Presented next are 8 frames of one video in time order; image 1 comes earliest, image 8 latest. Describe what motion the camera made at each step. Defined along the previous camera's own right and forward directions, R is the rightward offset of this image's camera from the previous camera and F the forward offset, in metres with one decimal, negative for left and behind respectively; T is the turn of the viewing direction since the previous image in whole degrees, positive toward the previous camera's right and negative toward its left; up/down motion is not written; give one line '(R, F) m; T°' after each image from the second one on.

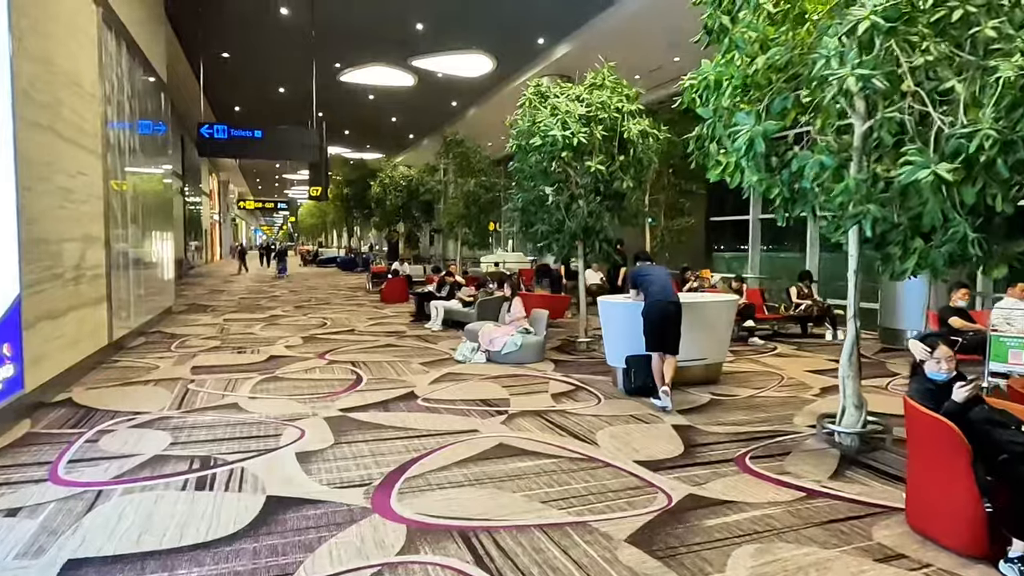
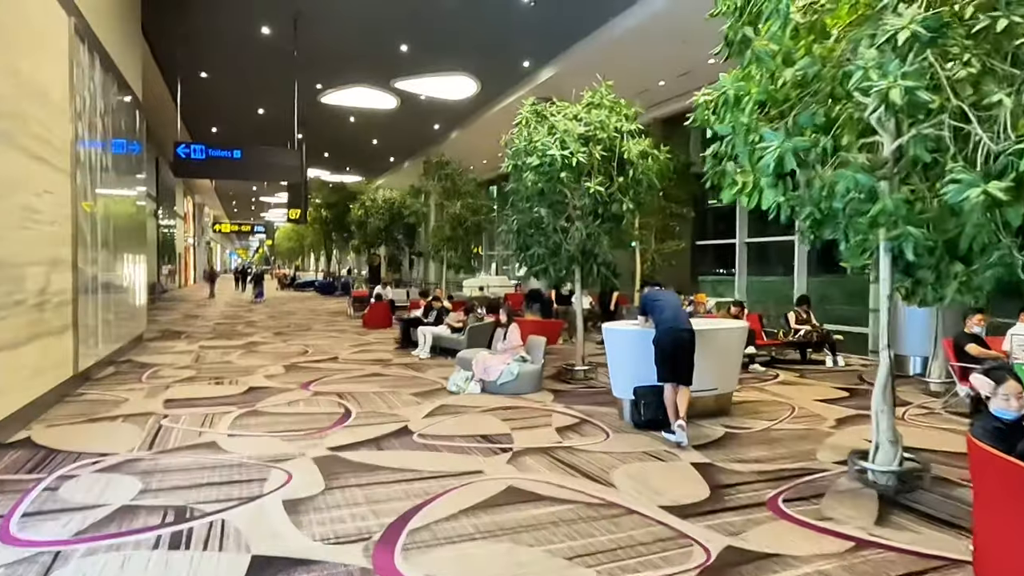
(-0.2, +0.3) m; +2°
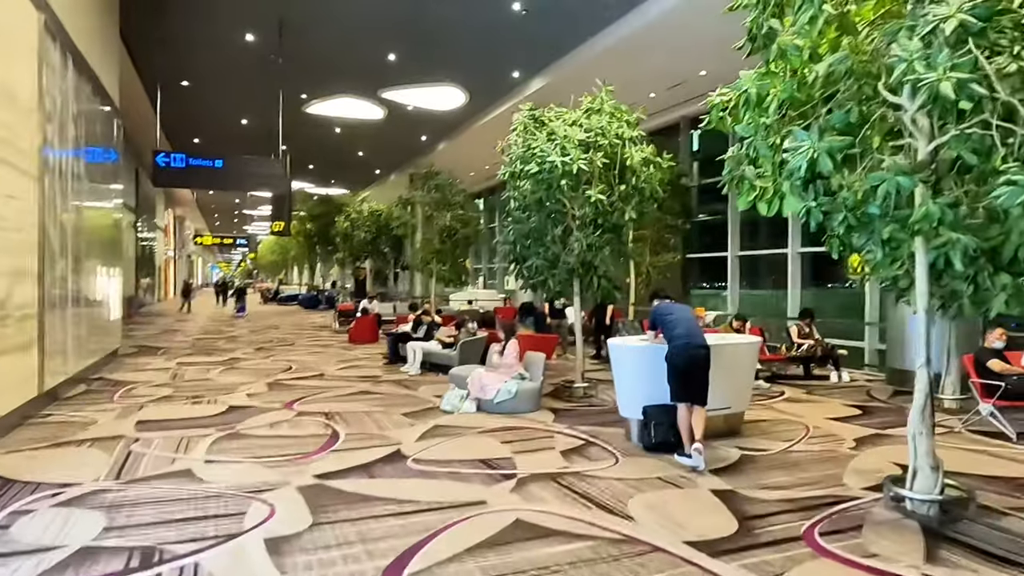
(-0.1, +0.3) m; +1°
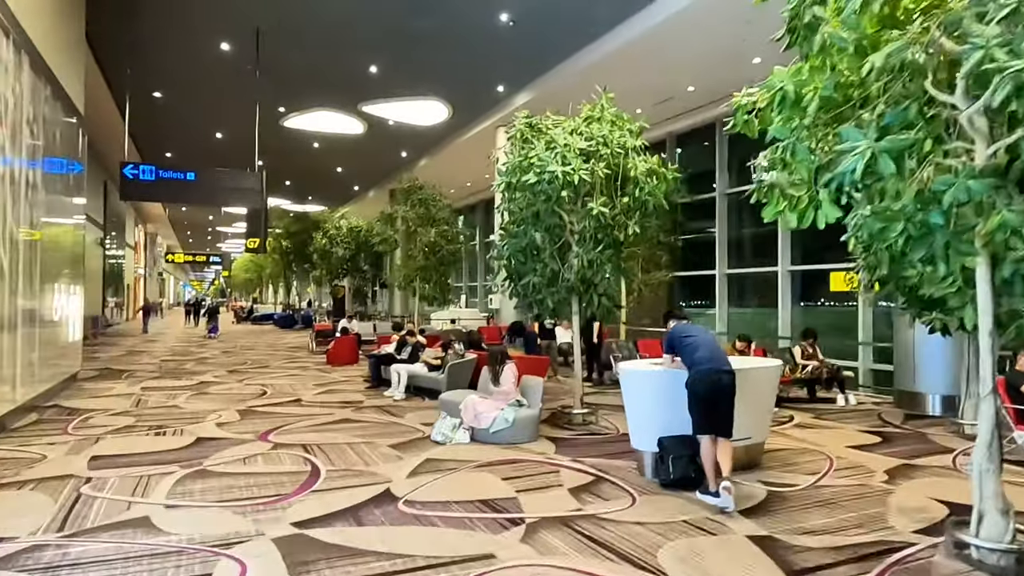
(-0.2, +0.5) m; +2°
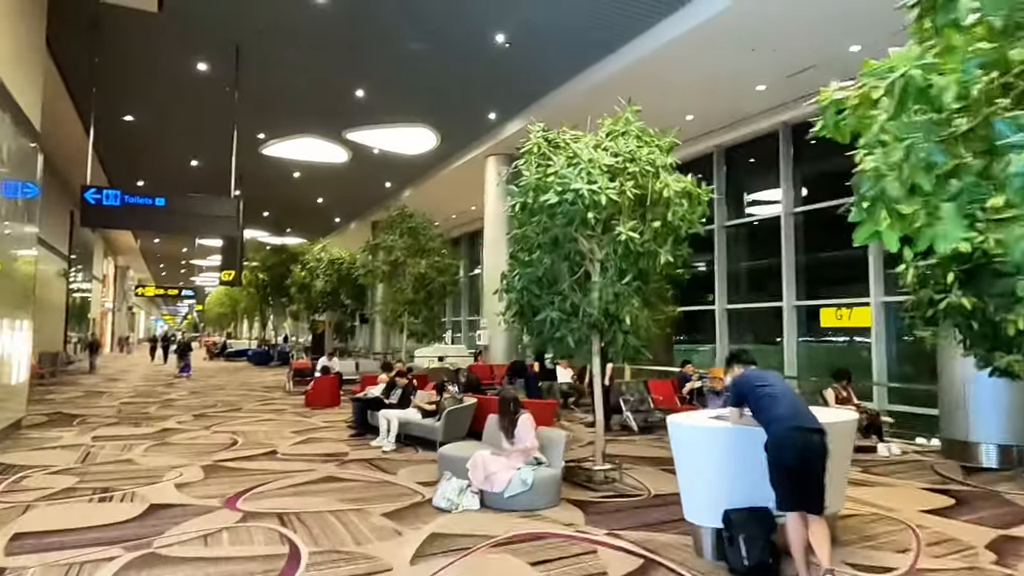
(-0.3, +0.8) m; +2°
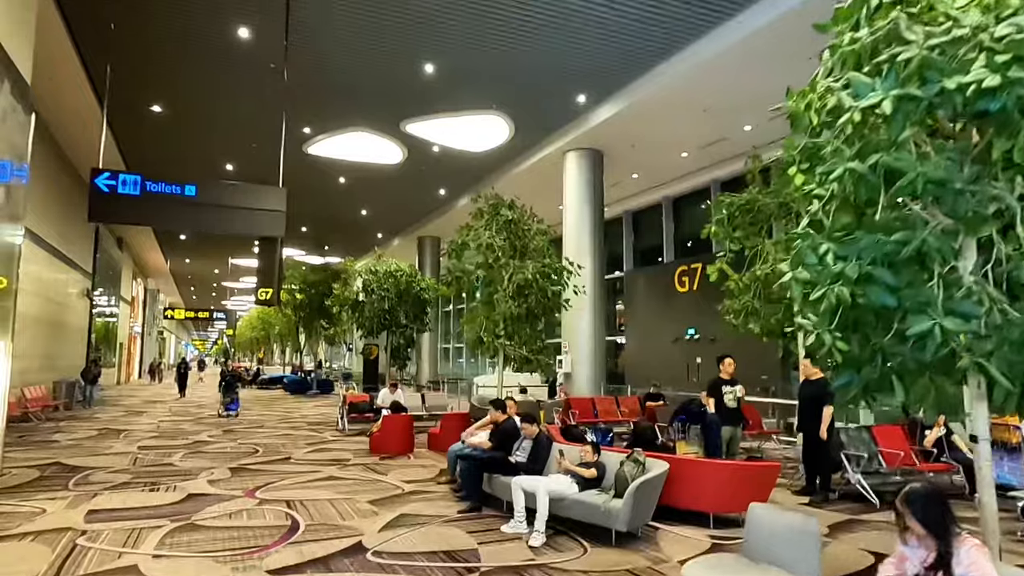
(-1.3, +2.5) m; -2°
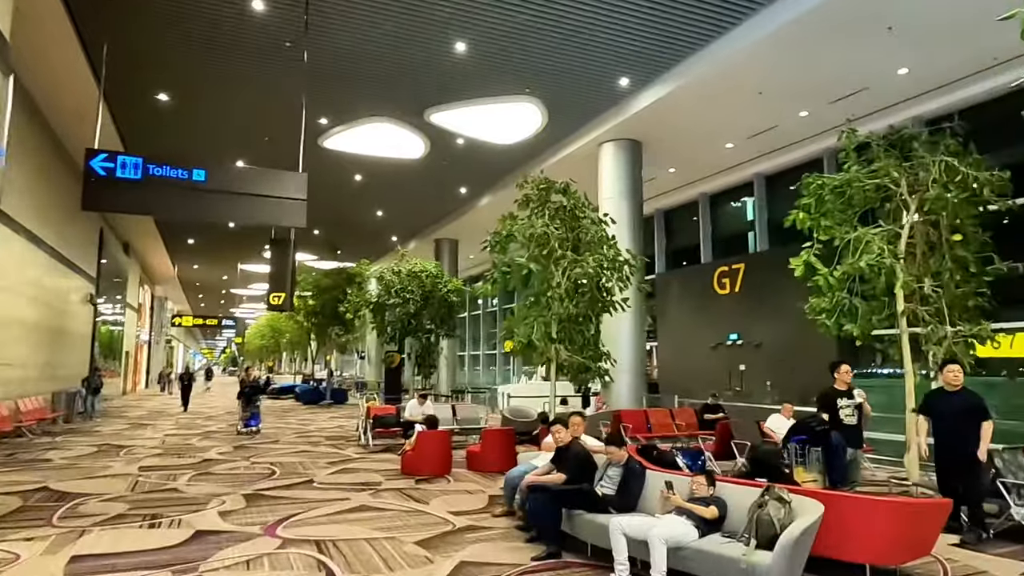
(-0.5, +1.1) m; -1°
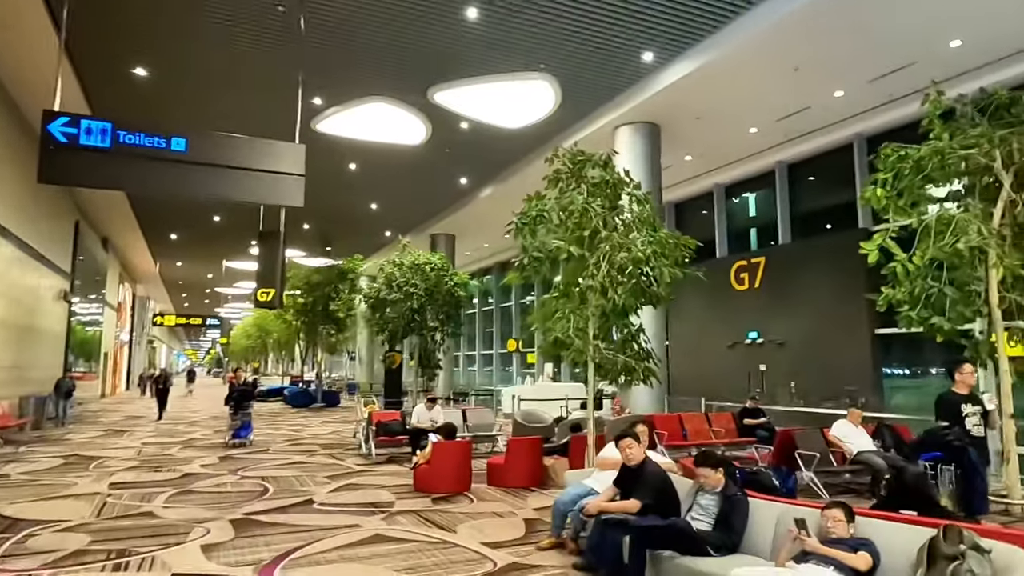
(-0.4, +1.0) m; +1°
